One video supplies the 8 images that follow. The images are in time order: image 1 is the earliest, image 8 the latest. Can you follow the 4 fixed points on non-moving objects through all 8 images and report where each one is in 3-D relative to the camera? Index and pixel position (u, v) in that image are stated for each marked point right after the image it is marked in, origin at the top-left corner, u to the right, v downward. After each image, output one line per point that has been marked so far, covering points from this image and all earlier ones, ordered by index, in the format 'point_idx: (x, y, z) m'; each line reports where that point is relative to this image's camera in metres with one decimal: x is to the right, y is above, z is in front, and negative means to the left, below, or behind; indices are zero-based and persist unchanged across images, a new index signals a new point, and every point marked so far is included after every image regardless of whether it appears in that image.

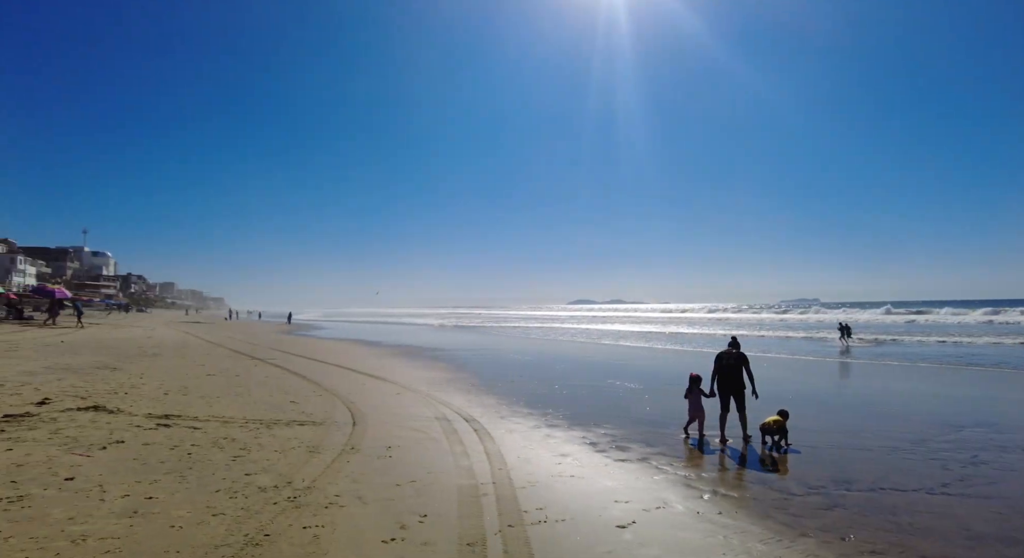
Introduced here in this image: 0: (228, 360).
0: (-6.8, -2.2, +12.5) m
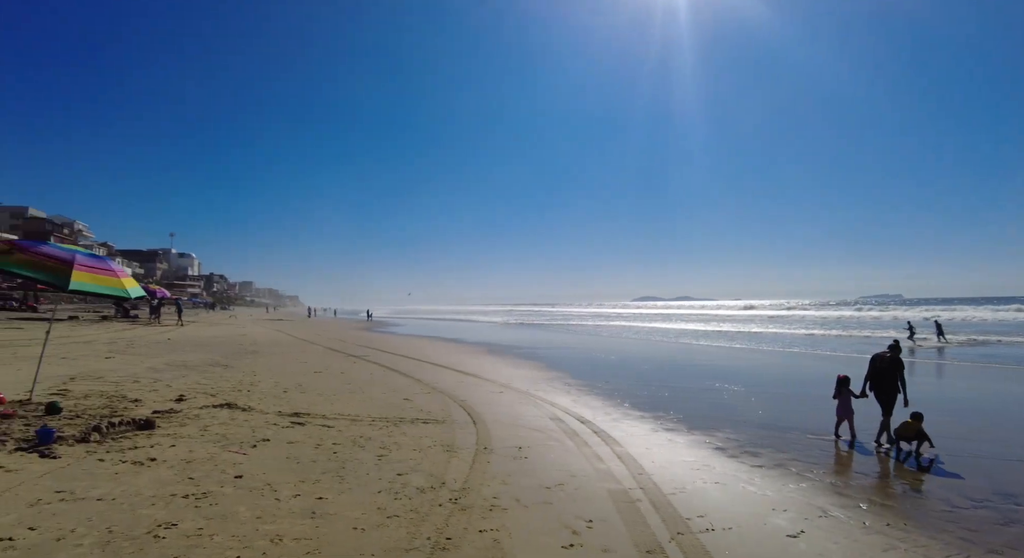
0: (-4.4, -2.1, +12.5) m
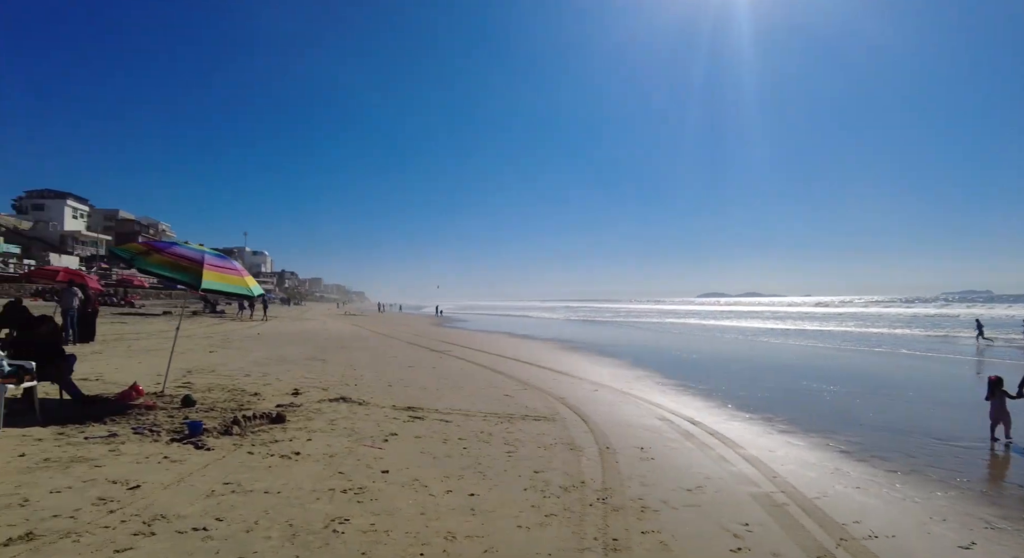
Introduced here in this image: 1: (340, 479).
0: (-2.3, -2.0, +12.5) m
1: (-1.8, -2.1, +5.3) m
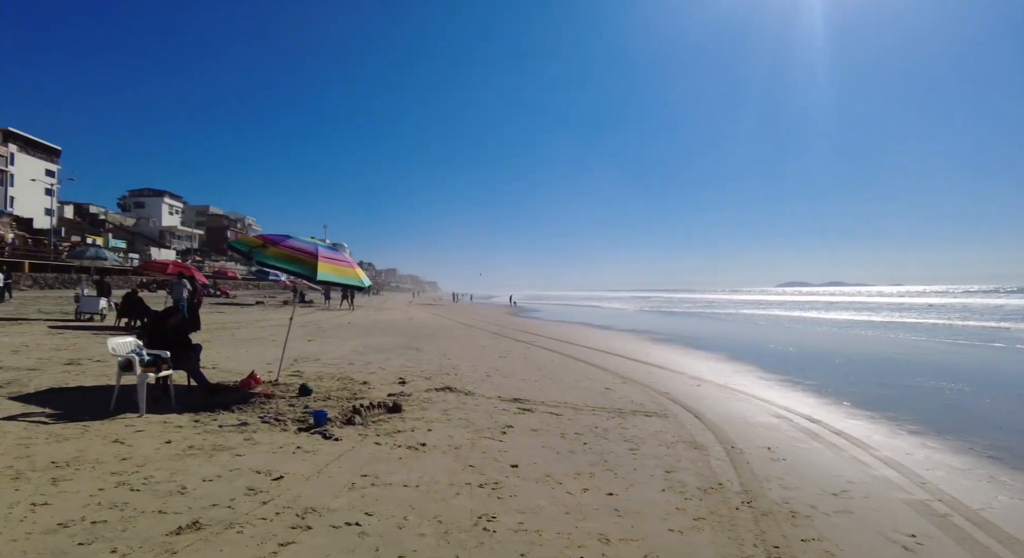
0: (-0.2, -1.7, +12.3) m
1: (-0.4, -1.9, +5.0) m
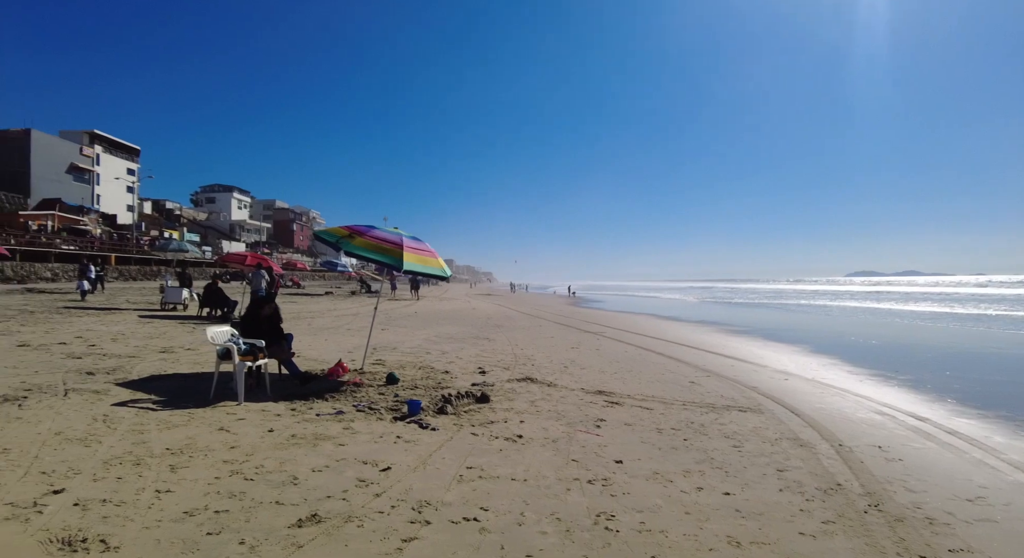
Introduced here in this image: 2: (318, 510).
0: (+1.4, -1.5, +11.9) m
1: (+0.6, -1.8, +4.8) m
2: (-1.3, -1.5, +3.3) m
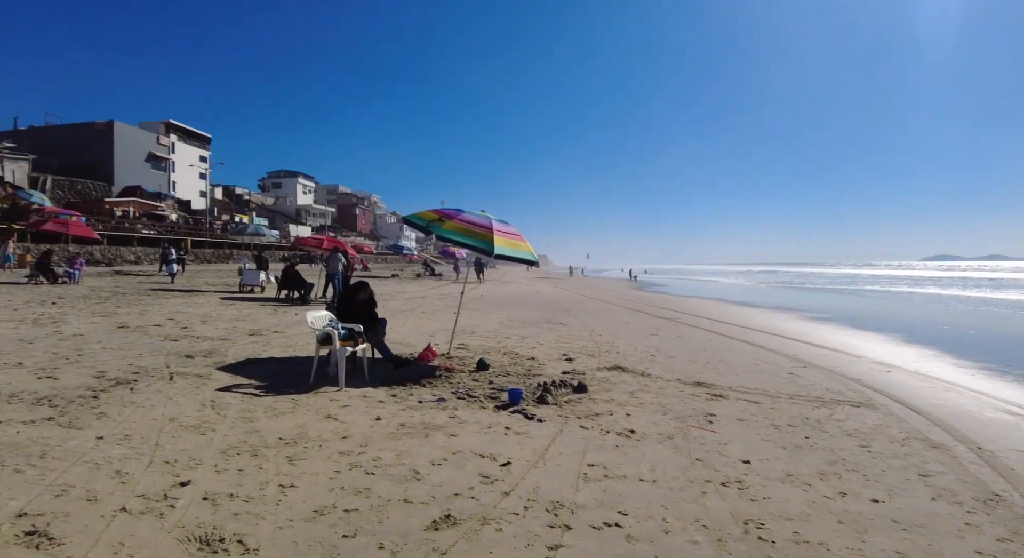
0: (+3.1, -1.1, +11.3) m
1: (+1.6, -1.6, +4.3) m
2: (-0.4, -1.4, +3.0) m
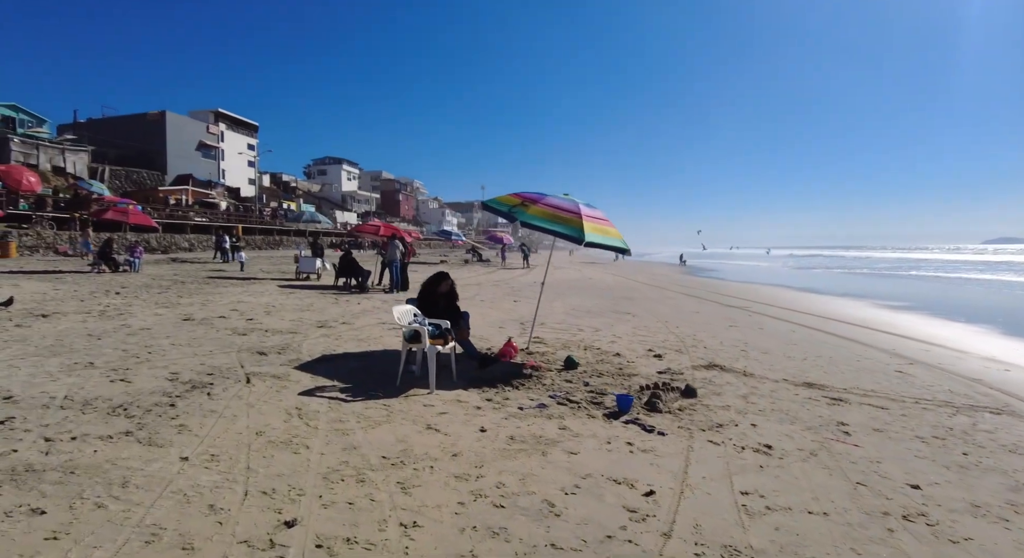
0: (+4.4, -0.8, +10.5) m
1: (+2.5, -1.5, +3.6) m
2: (+0.5, -1.4, +2.4) m
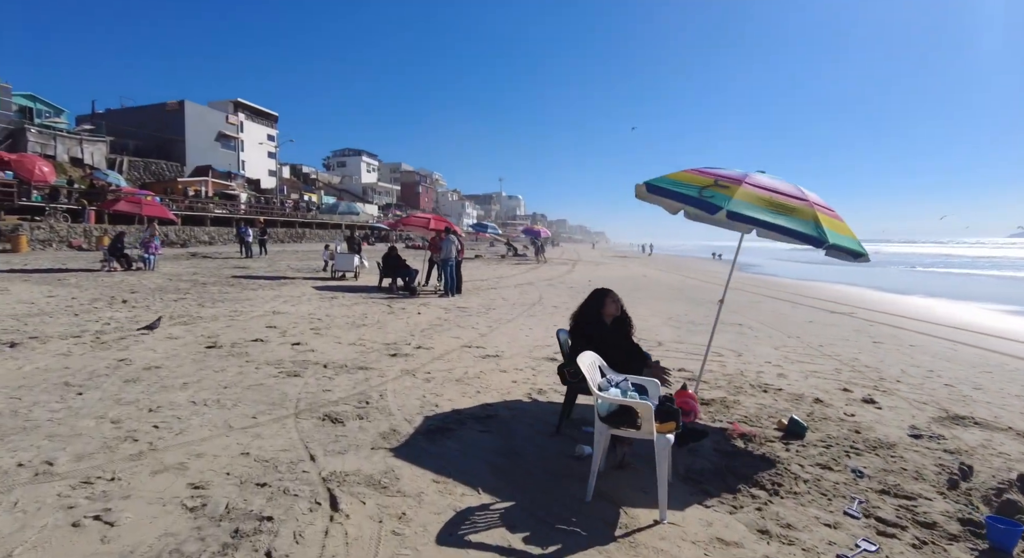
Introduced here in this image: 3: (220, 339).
0: (+6.0, -0.9, +8.3) m
1: (+3.9, -1.7, +1.5) m
2: (+1.8, -1.5, +0.4) m
3: (-3.0, -0.6, +5.3) m
